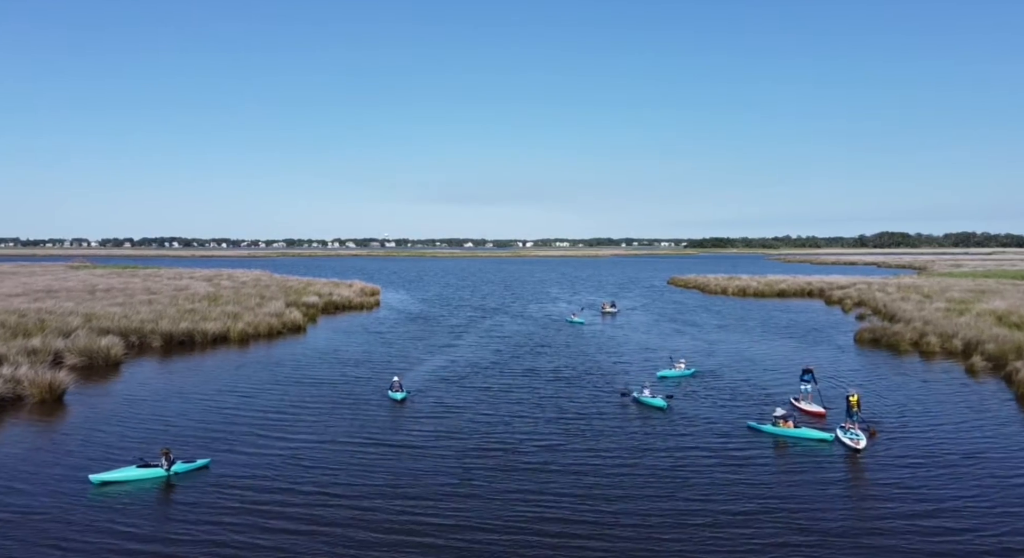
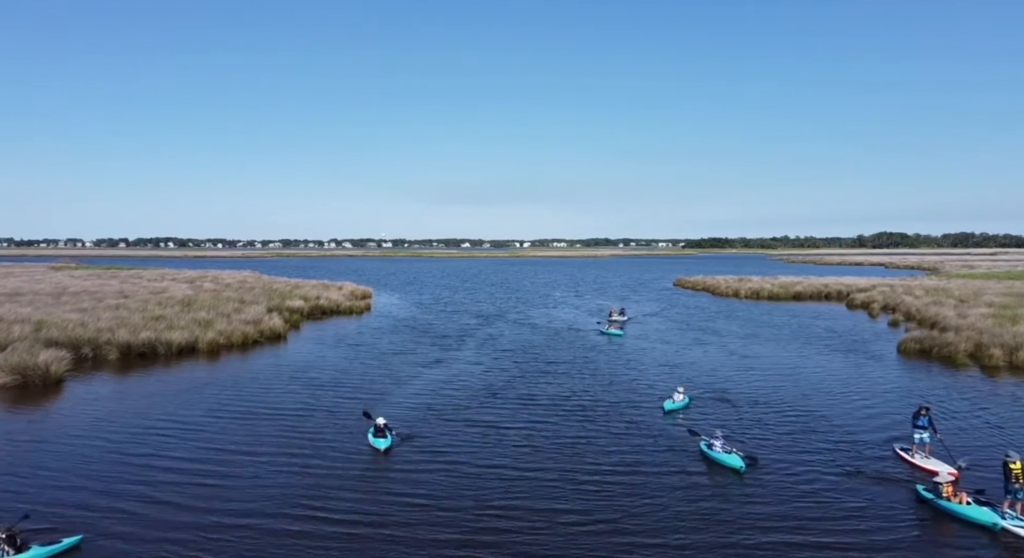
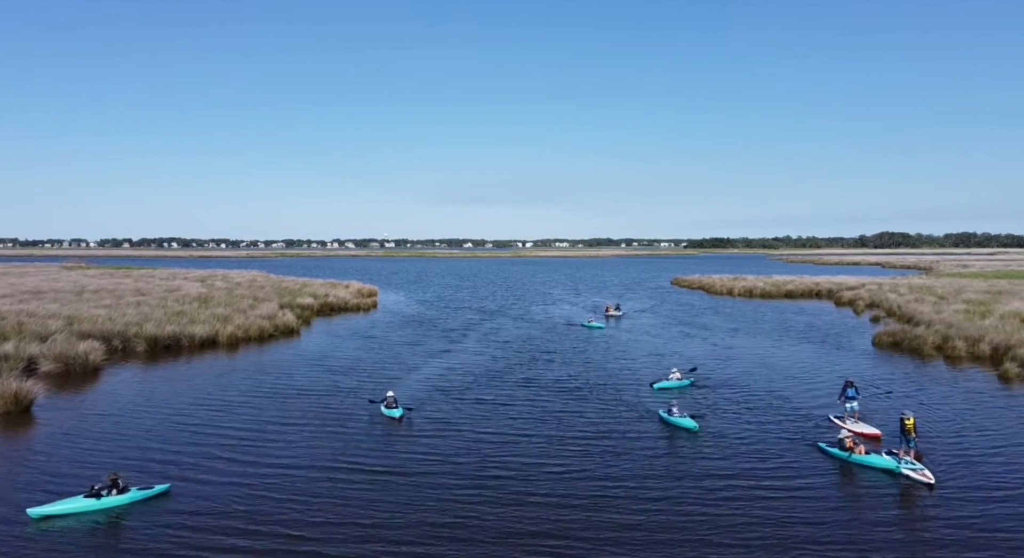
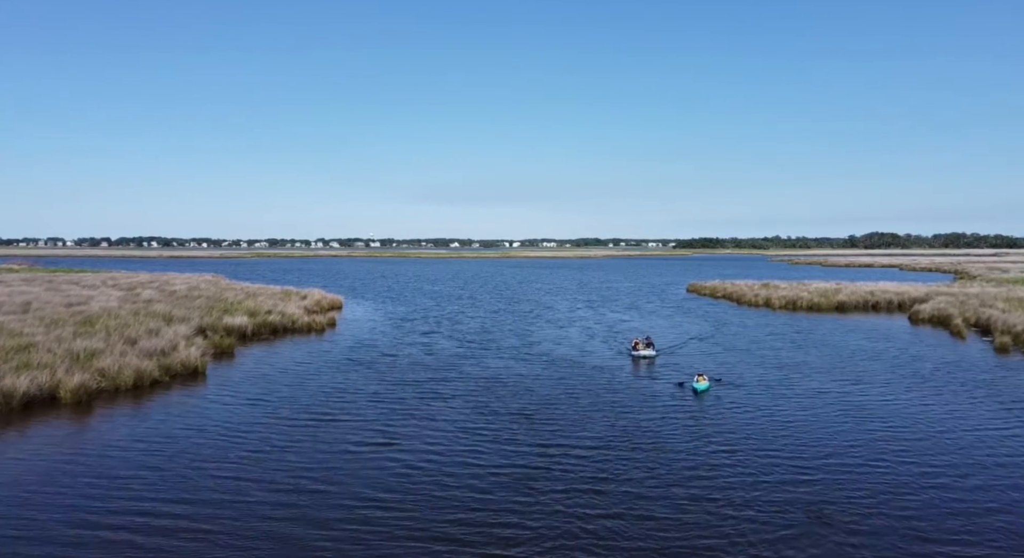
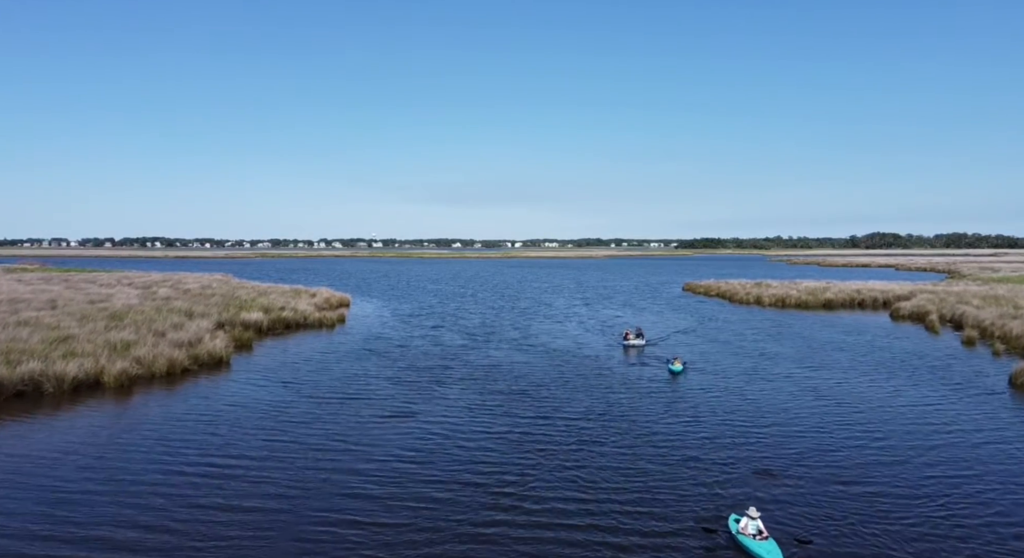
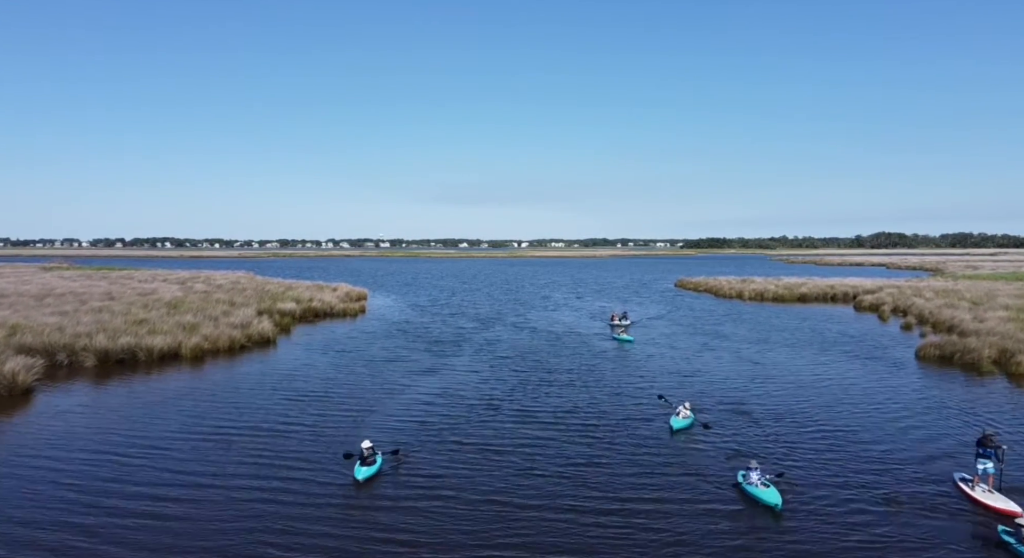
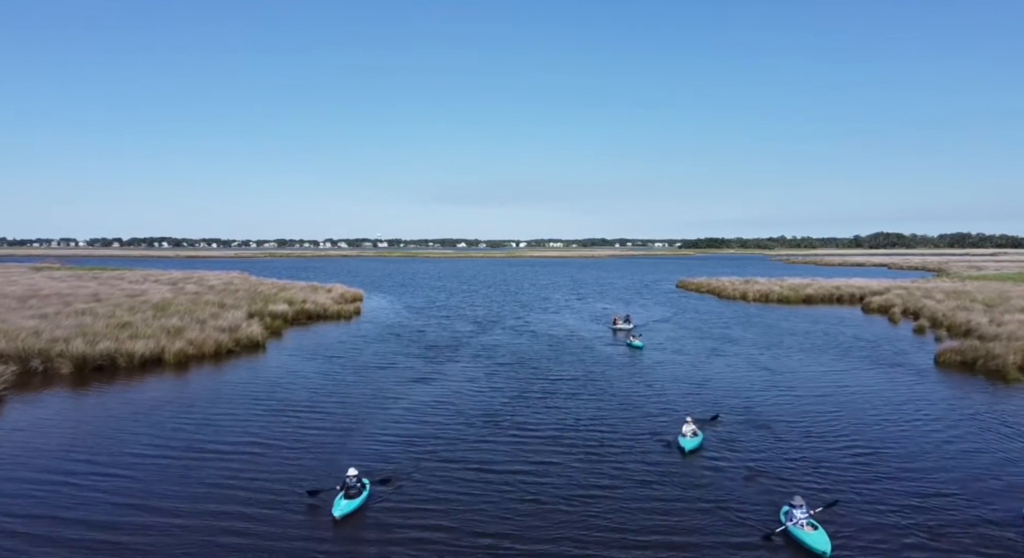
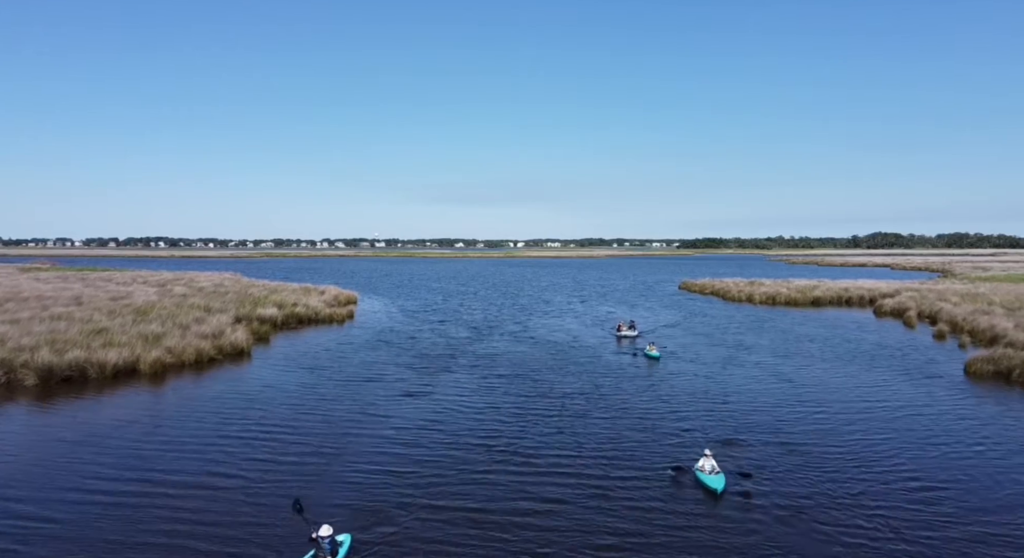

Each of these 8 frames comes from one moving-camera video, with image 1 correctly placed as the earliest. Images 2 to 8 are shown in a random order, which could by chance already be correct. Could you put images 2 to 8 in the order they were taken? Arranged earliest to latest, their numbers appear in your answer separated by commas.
3, 2, 6, 7, 8, 5, 4
